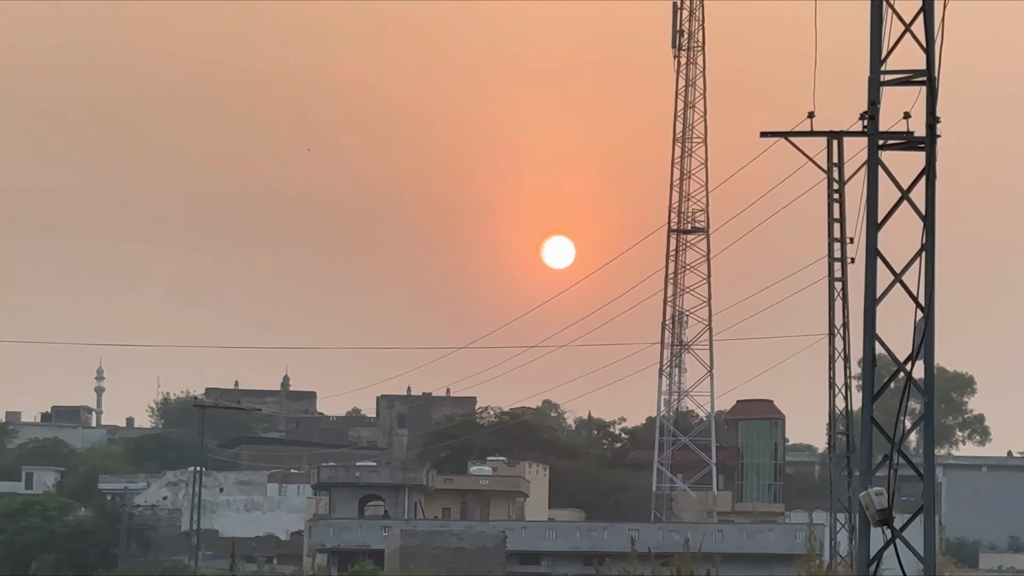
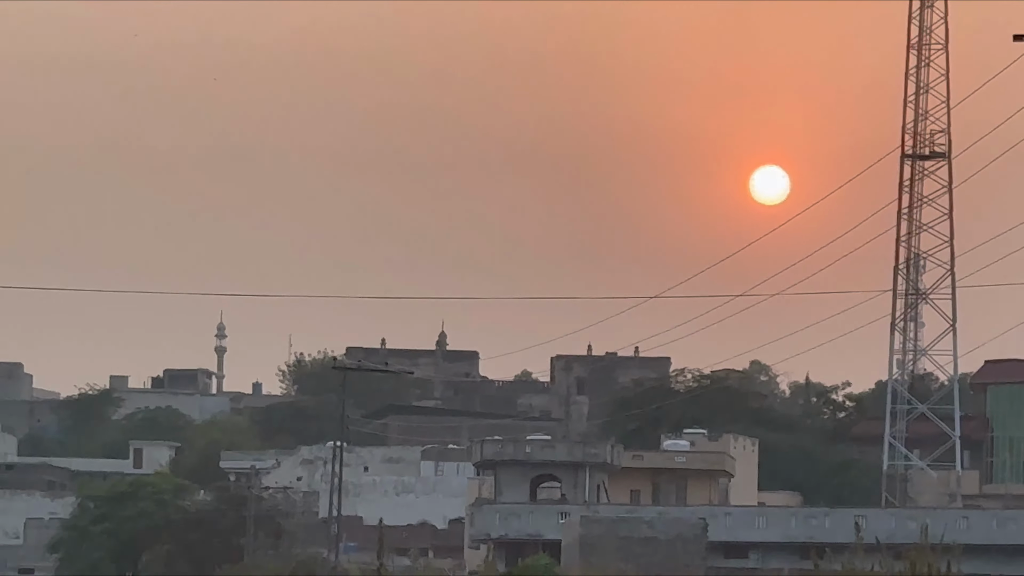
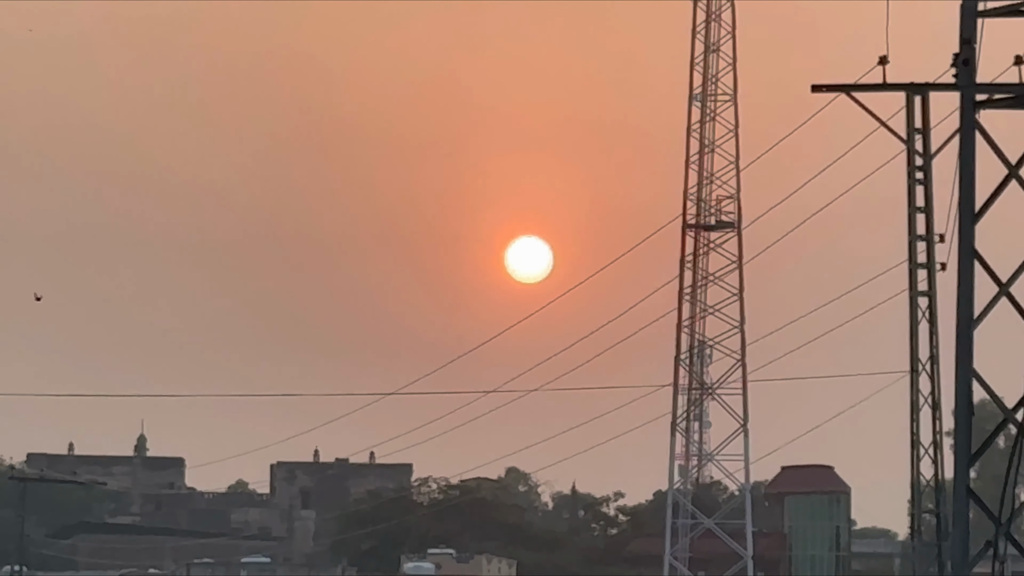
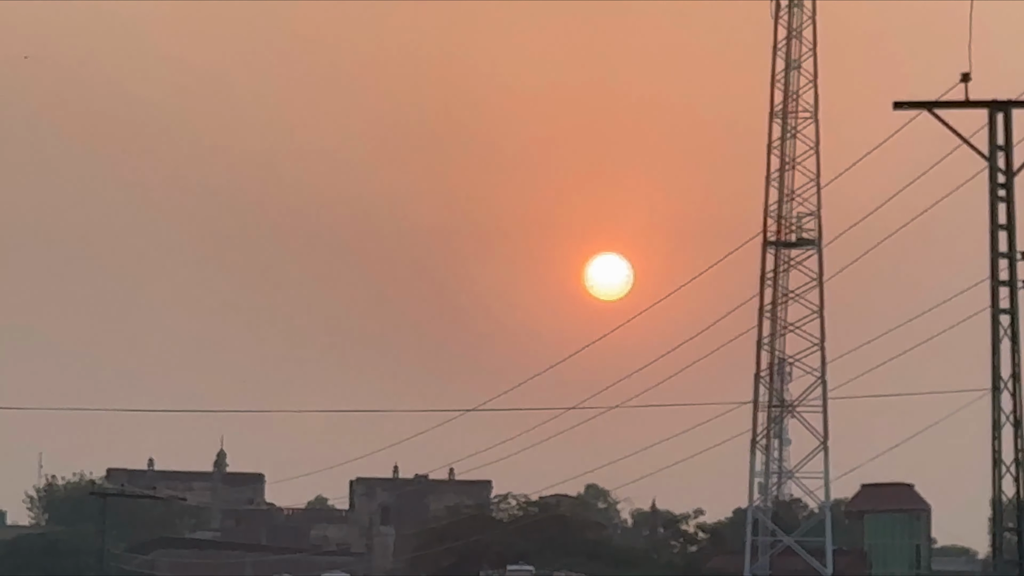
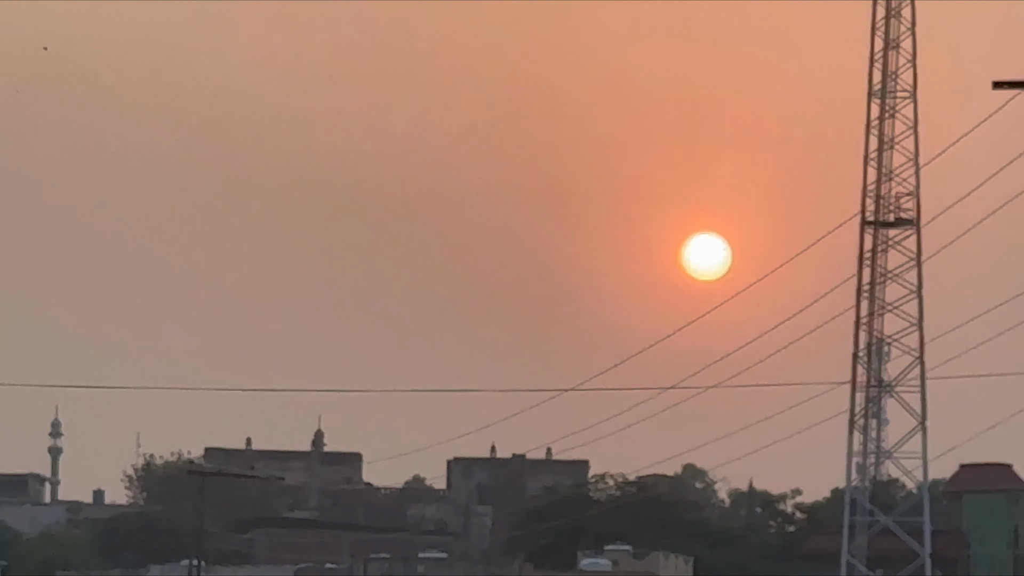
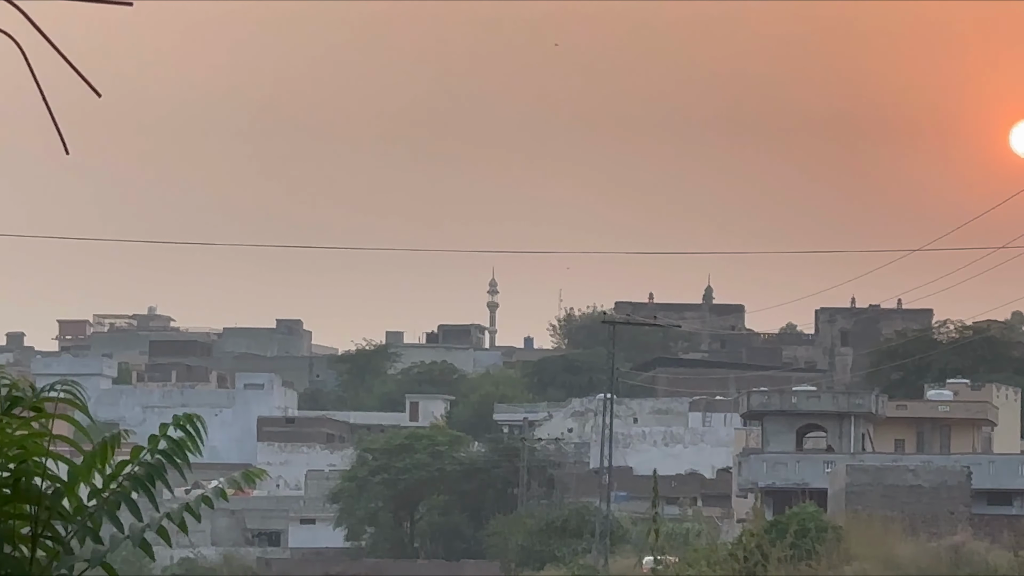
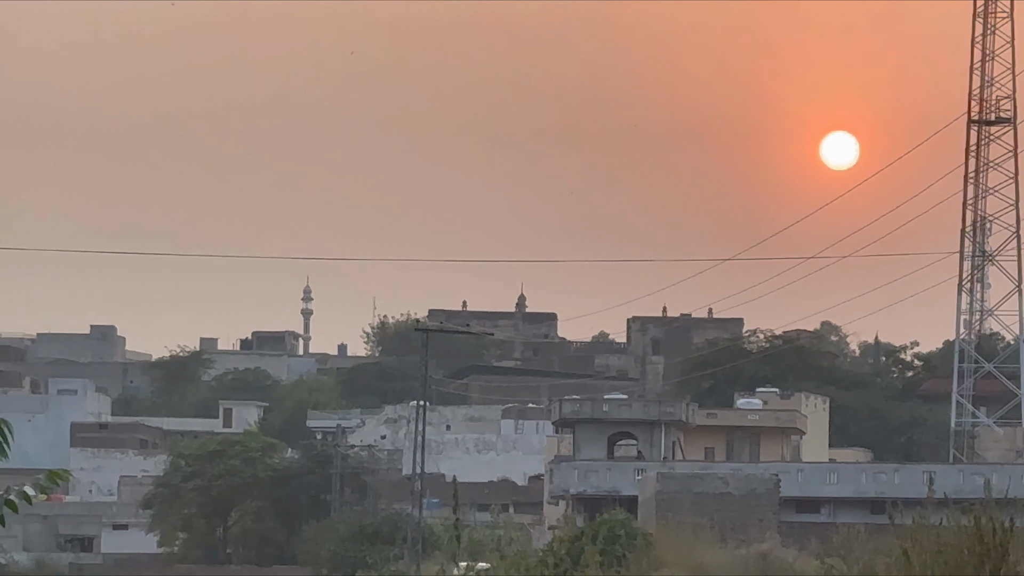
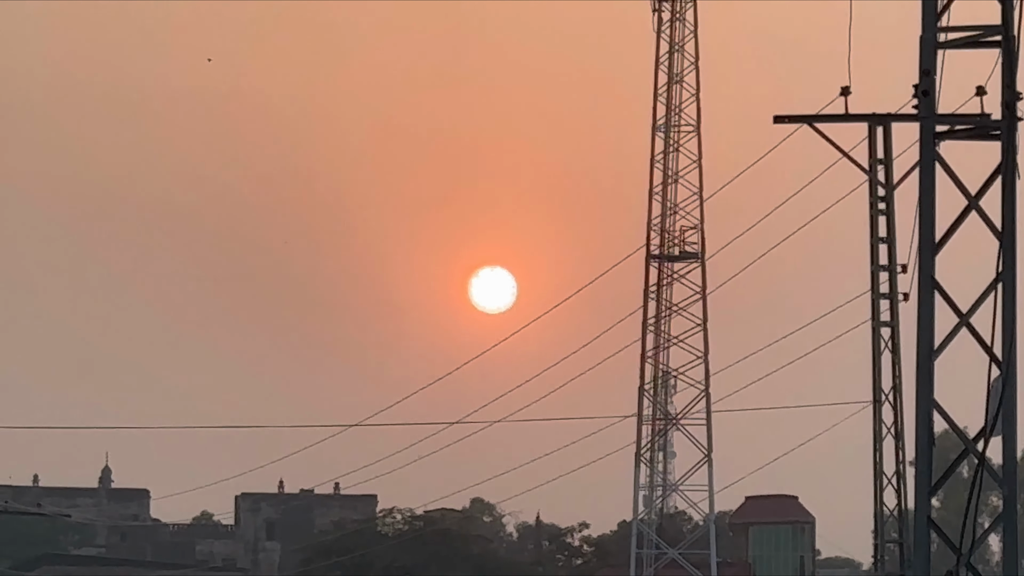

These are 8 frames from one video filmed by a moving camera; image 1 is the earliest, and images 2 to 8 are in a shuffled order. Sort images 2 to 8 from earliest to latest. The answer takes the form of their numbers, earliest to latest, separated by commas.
8, 3, 4, 5, 2, 7, 6
